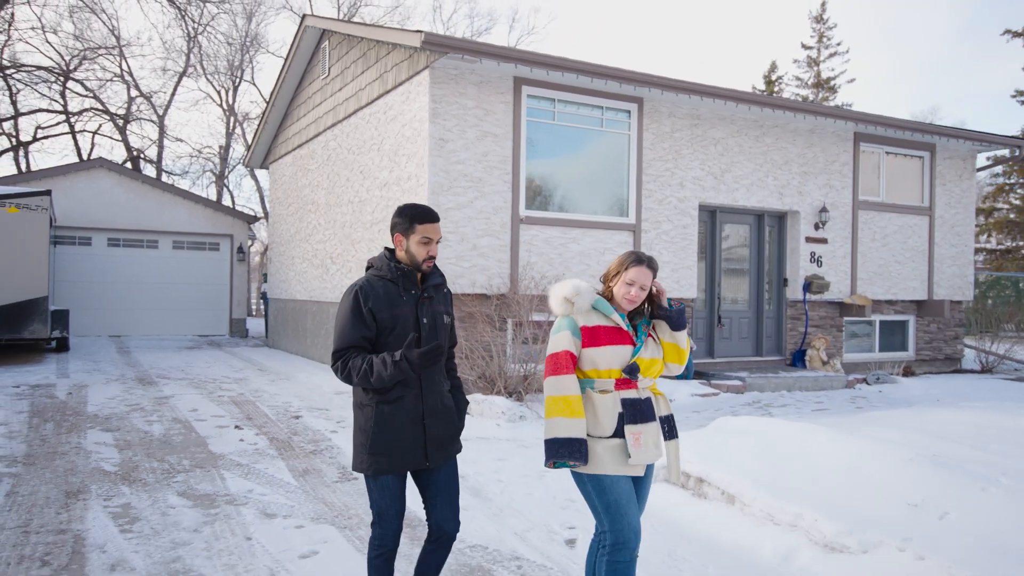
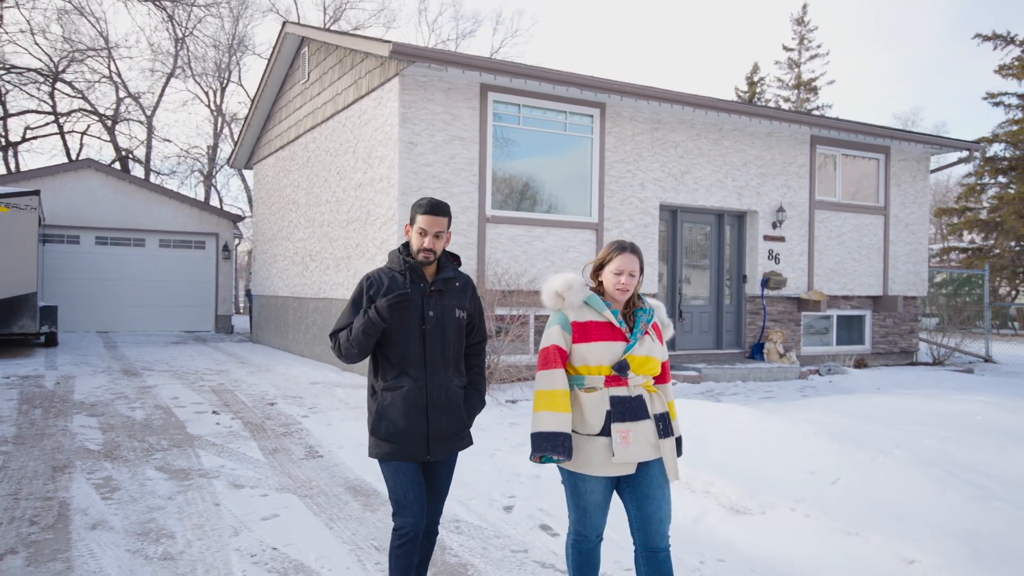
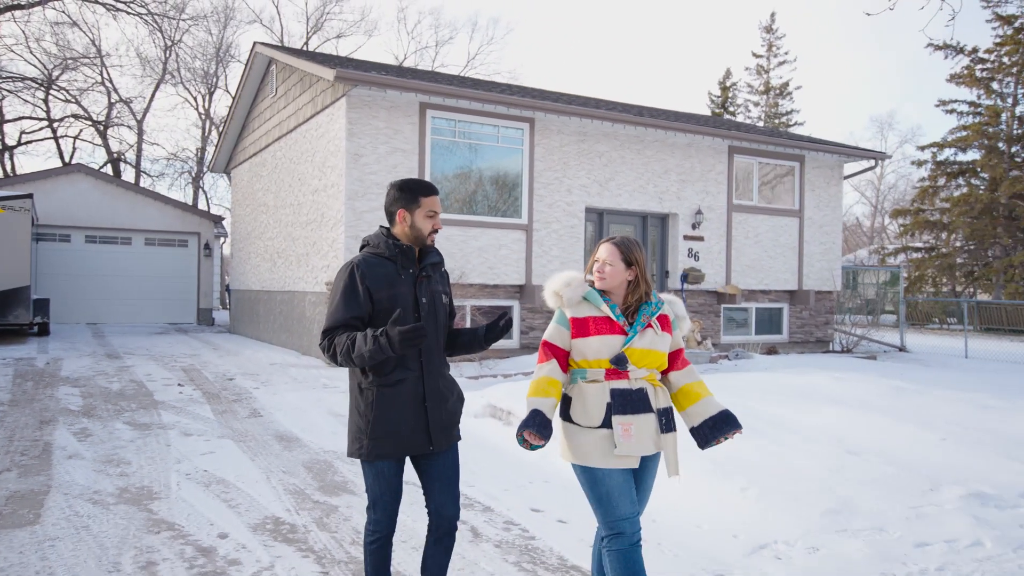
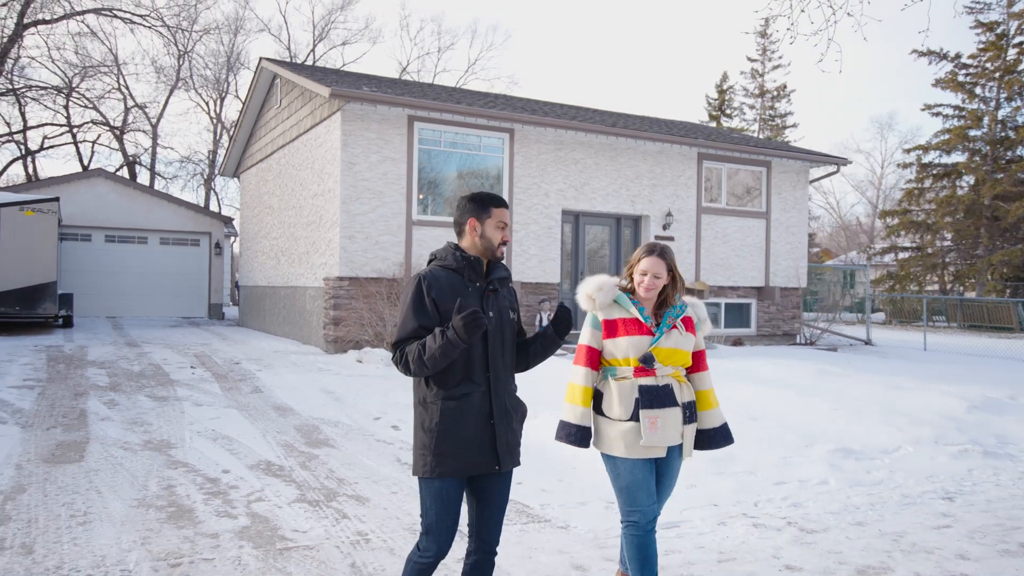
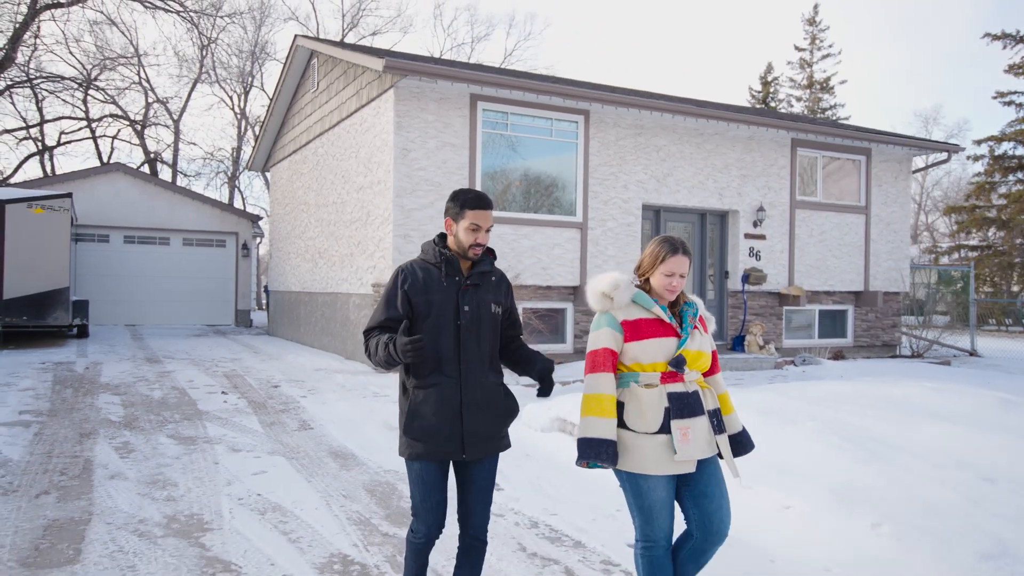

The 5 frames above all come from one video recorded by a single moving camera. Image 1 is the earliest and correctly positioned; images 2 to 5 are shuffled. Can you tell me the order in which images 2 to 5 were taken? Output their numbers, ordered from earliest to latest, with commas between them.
2, 5, 3, 4
